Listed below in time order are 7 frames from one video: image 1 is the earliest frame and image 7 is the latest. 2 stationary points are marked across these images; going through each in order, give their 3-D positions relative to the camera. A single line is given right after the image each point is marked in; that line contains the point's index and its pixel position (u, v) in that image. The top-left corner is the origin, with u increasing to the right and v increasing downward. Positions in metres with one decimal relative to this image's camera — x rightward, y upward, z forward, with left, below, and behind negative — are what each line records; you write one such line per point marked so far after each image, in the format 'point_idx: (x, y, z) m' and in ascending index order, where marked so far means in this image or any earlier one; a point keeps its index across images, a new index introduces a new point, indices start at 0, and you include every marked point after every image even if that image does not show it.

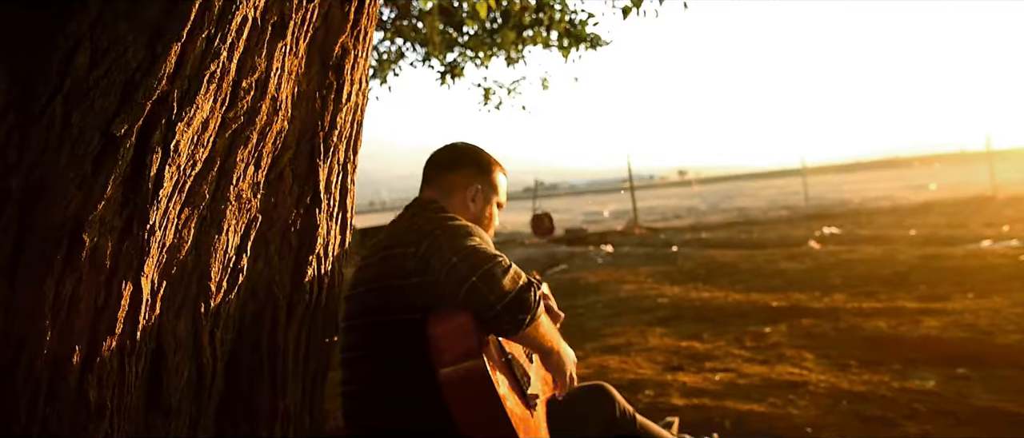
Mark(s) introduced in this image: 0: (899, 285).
0: (+3.9, -0.6, +8.7) m
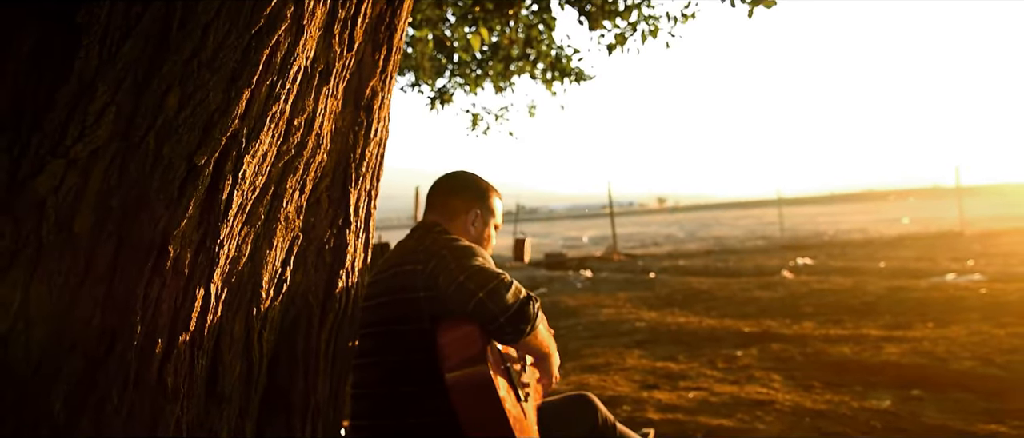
0: (+3.7, -1.0, +9.1) m
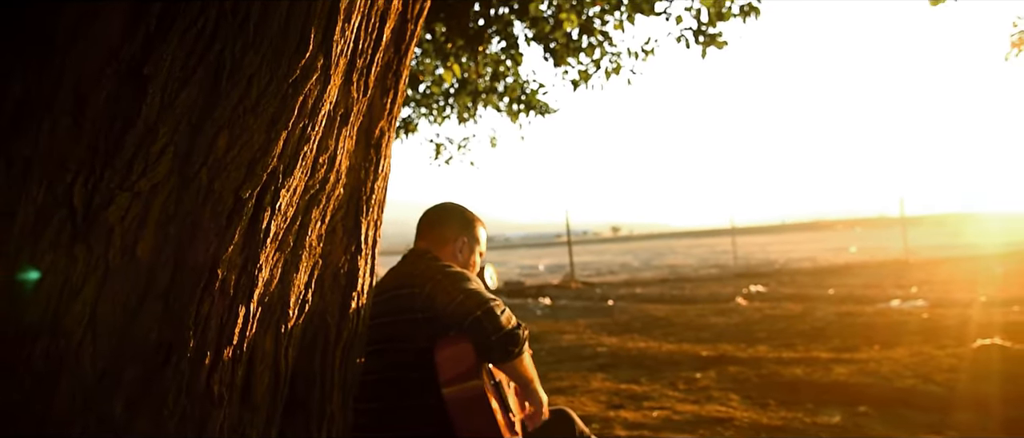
0: (+3.3, -1.3, +9.5) m
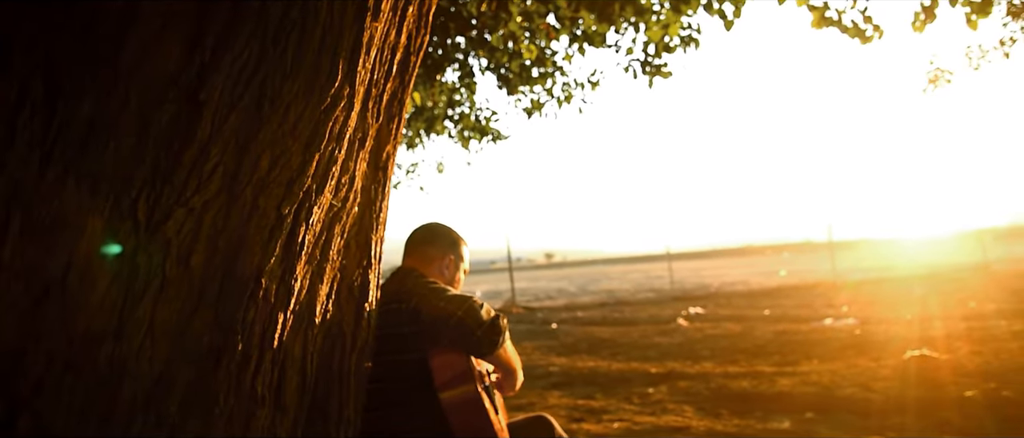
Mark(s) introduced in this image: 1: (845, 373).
0: (+2.8, -1.6, +10.0) m
1: (+3.0, -1.4, +7.9) m
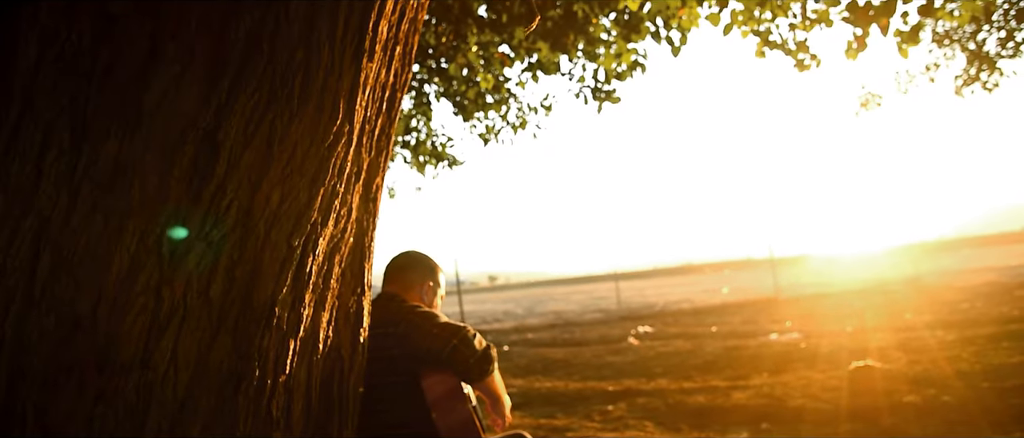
0: (+2.3, -1.8, +10.3) m
1: (+2.7, -1.6, +8.2) m
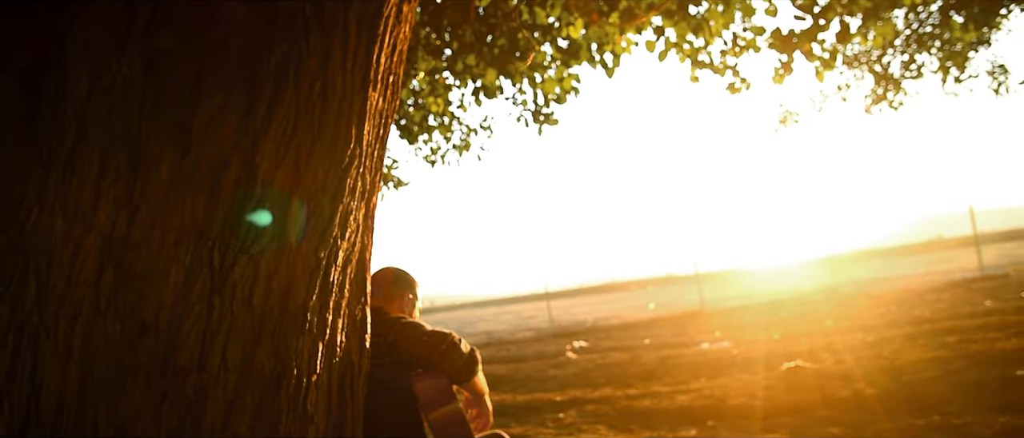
0: (+1.7, -2.0, +10.8) m
1: (+2.2, -1.7, +8.7) m
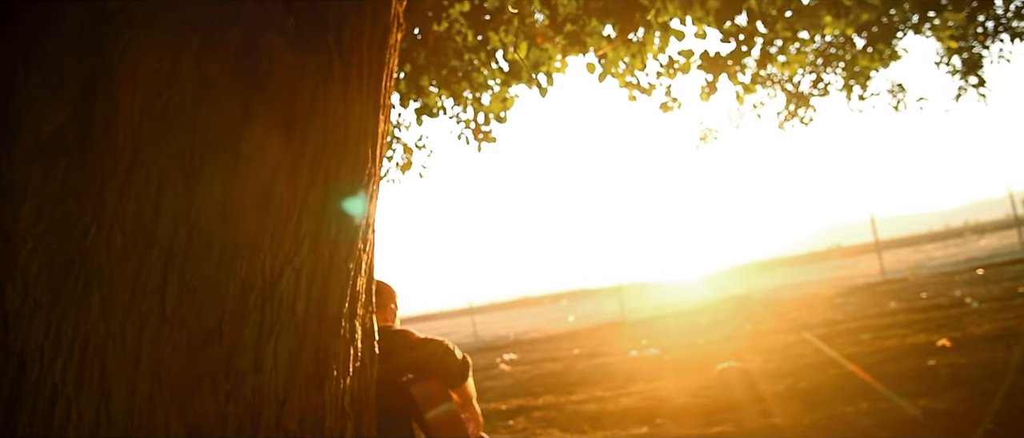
0: (+1.0, -2.1, +11.2) m
1: (+1.7, -1.8, +9.2) m
